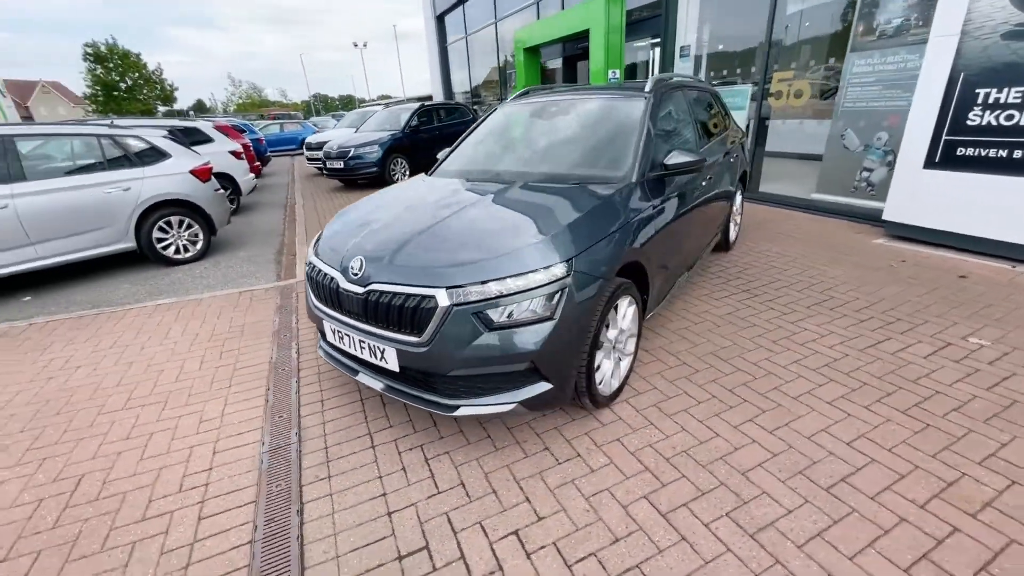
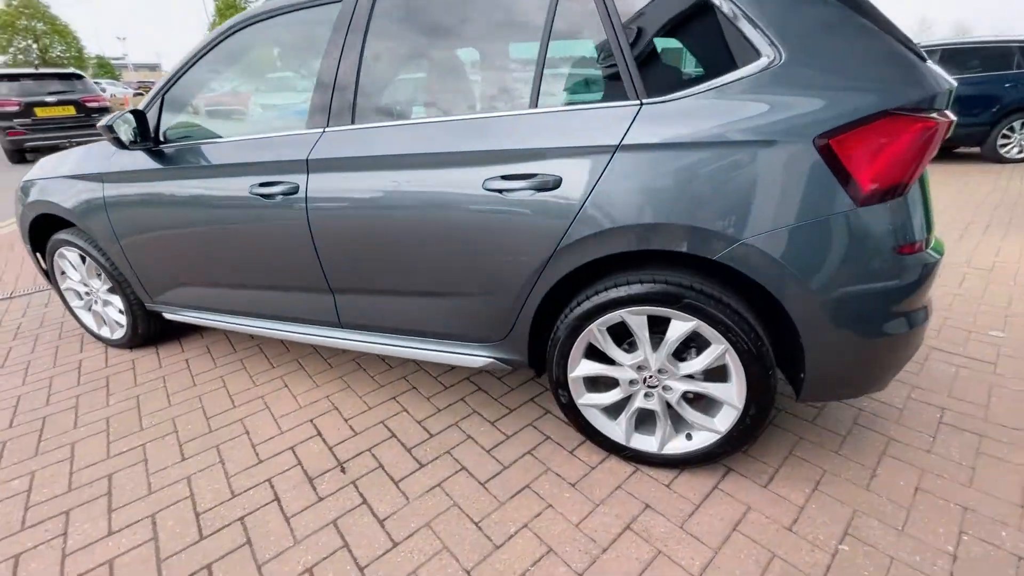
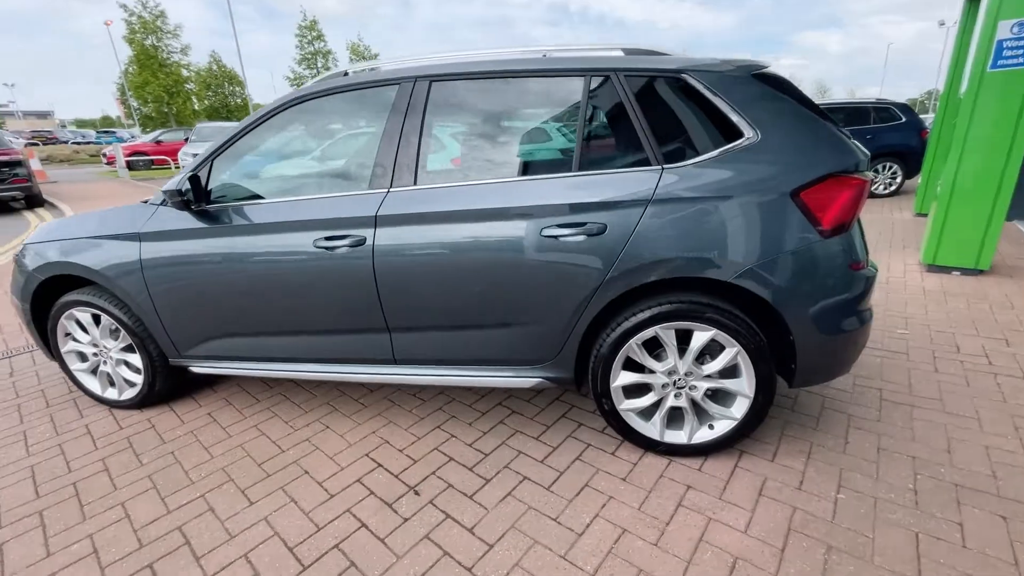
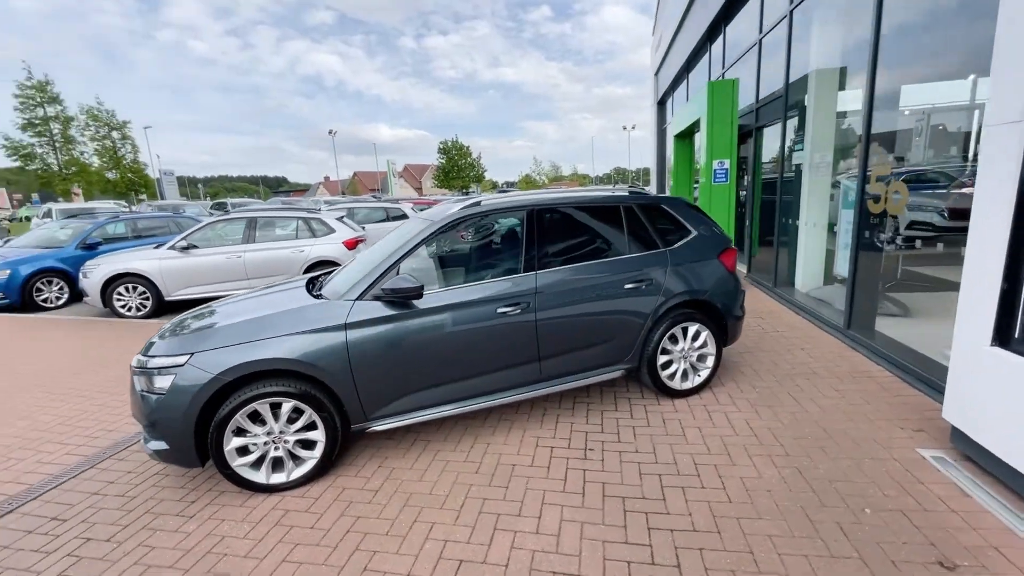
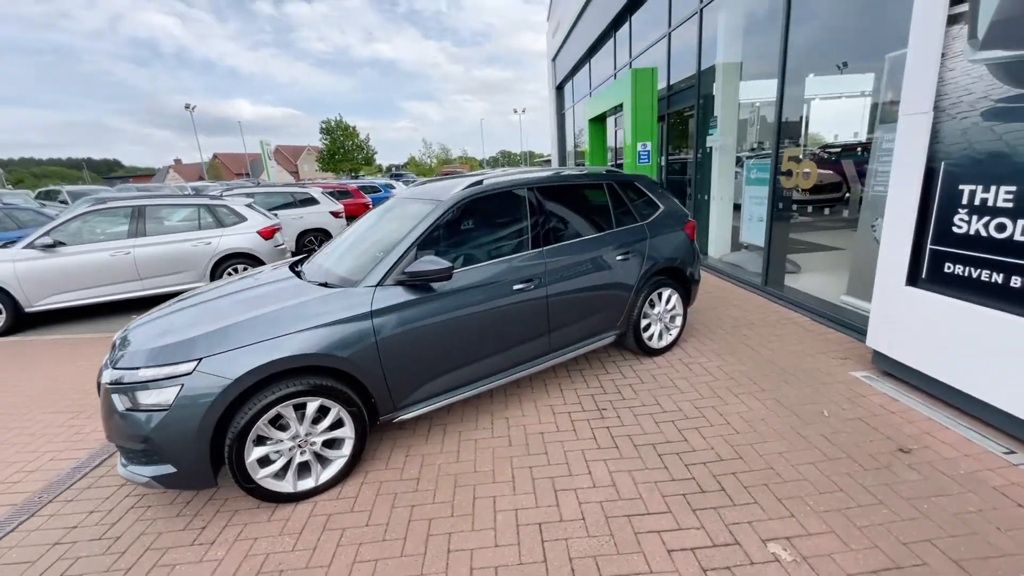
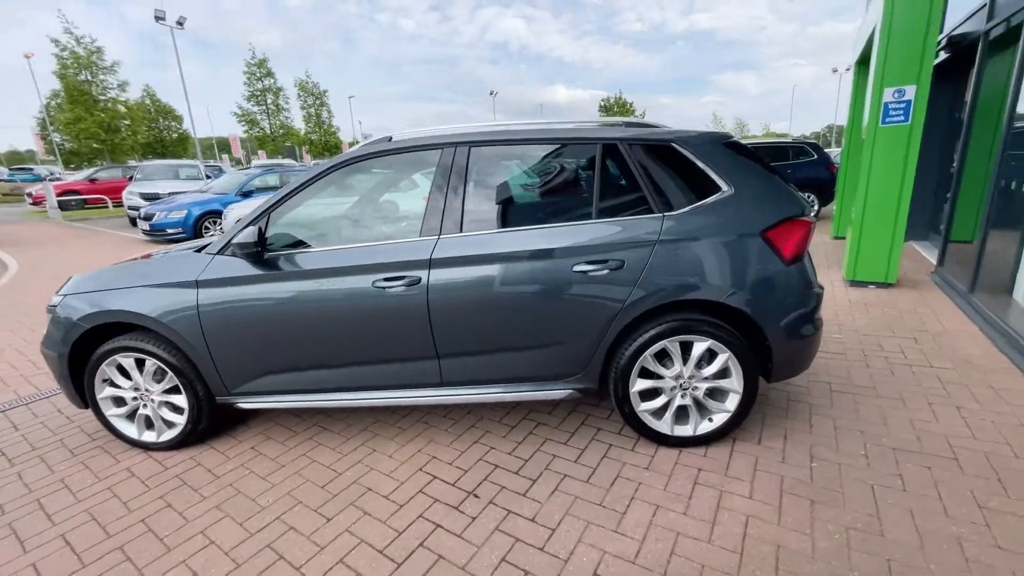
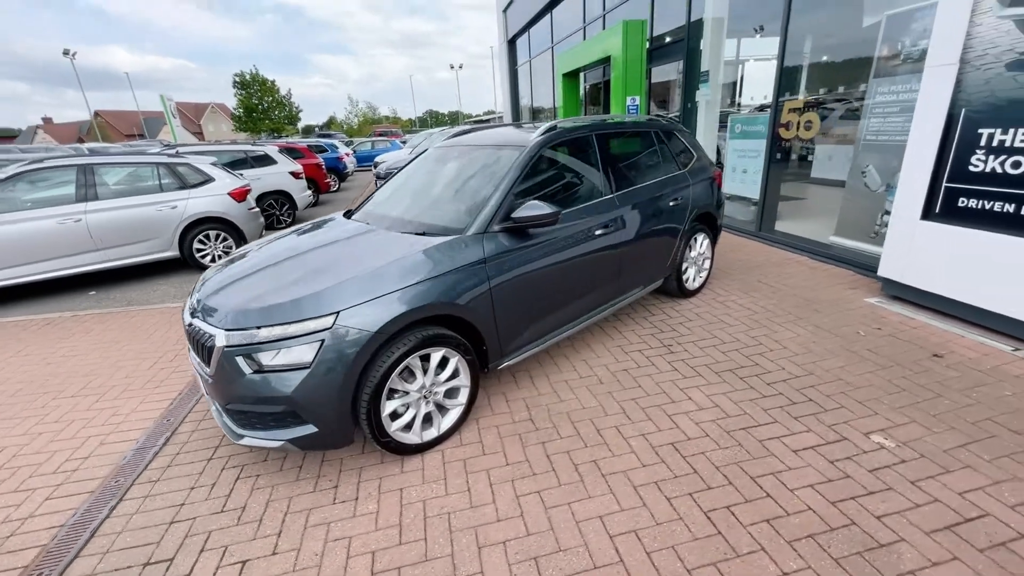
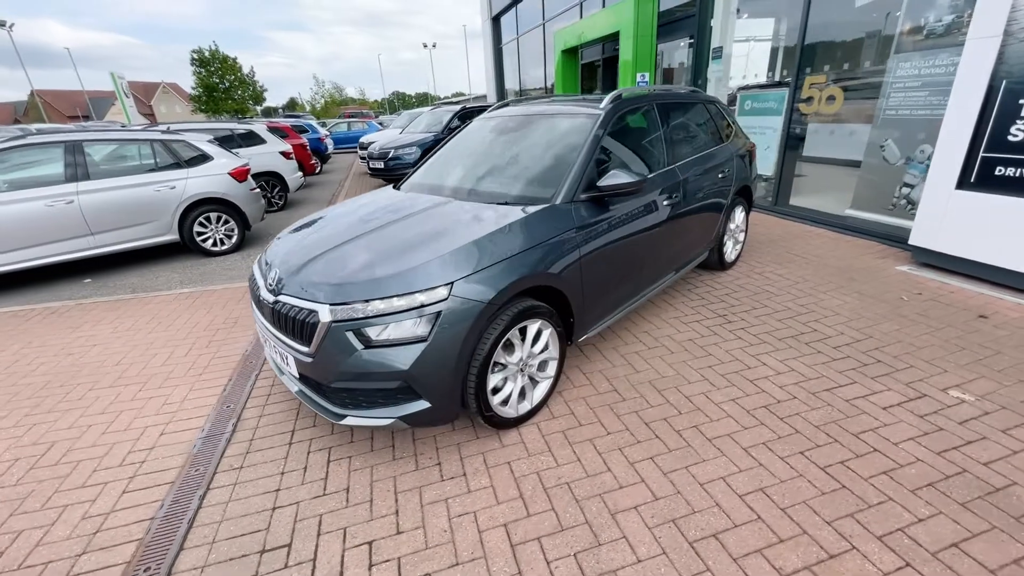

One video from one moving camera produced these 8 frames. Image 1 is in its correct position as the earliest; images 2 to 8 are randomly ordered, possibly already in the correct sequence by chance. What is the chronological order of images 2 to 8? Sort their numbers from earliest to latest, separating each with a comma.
8, 7, 5, 4, 6, 3, 2
